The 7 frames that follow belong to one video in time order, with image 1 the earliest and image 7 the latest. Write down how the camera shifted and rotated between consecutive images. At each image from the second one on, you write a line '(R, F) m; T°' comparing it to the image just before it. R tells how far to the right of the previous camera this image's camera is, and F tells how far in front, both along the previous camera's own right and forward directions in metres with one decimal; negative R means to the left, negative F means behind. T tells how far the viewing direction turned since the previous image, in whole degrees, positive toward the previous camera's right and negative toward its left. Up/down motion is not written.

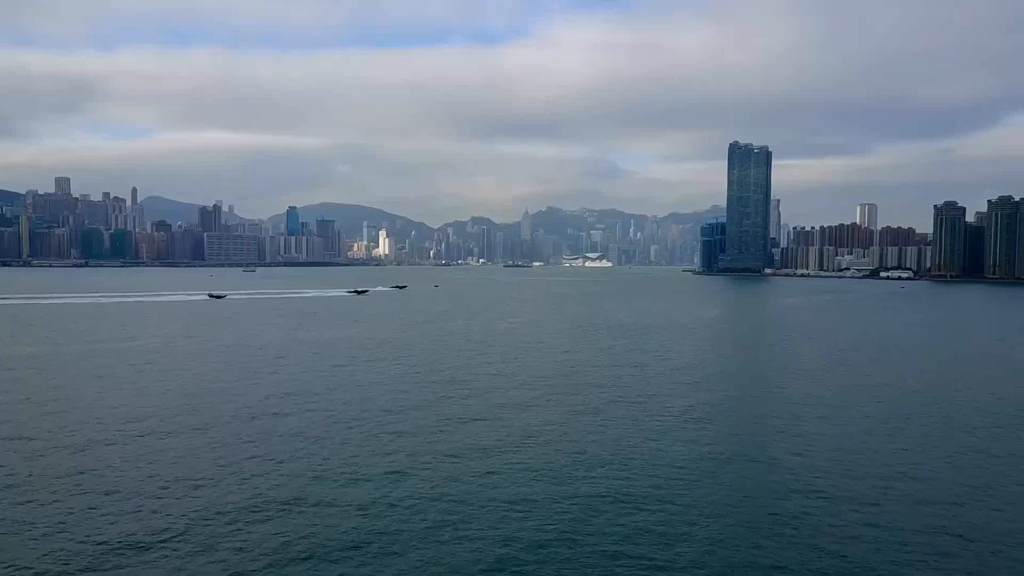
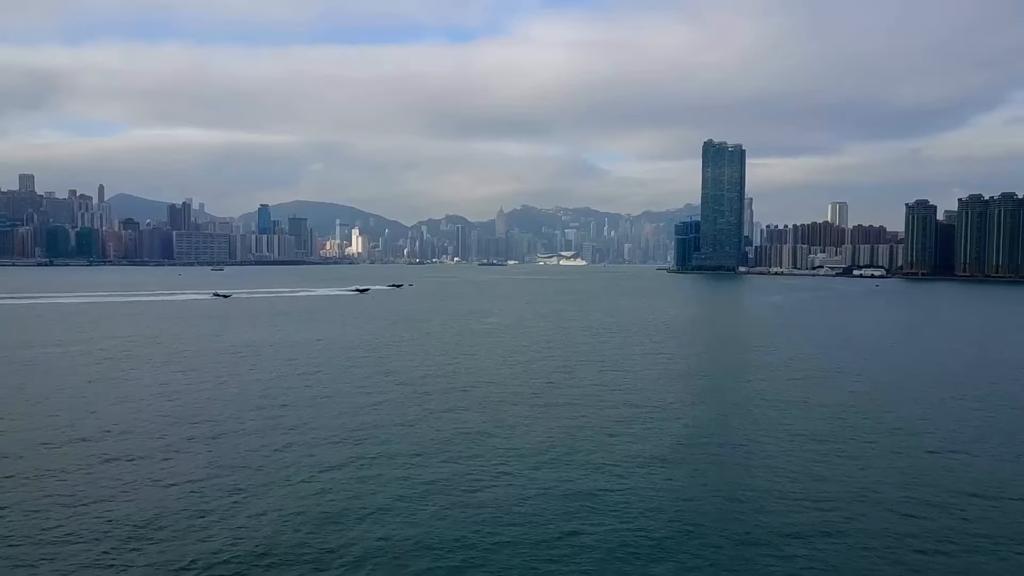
(-0.2, +0.6) m; +2°
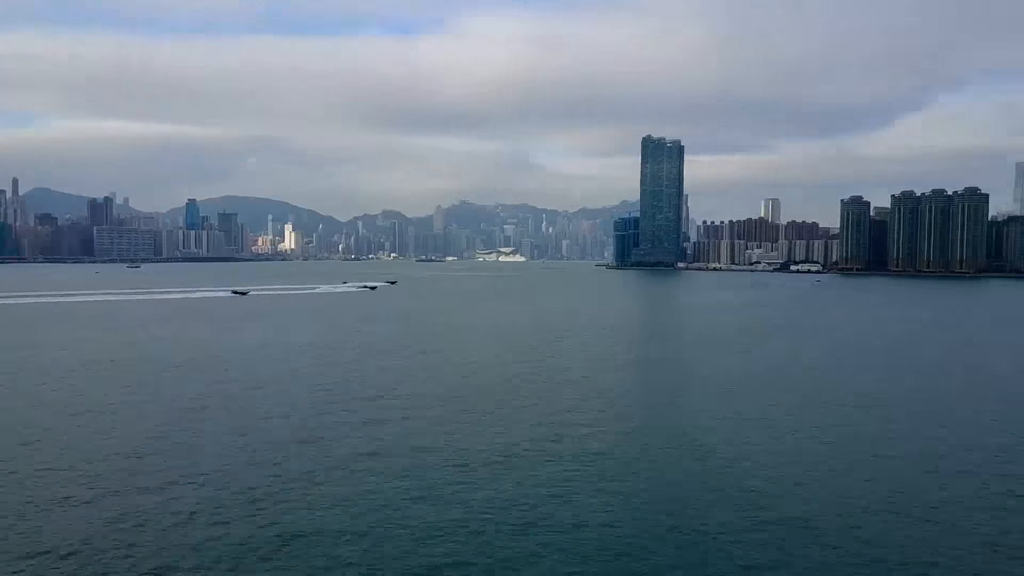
(-0.2, +2.1) m; +5°
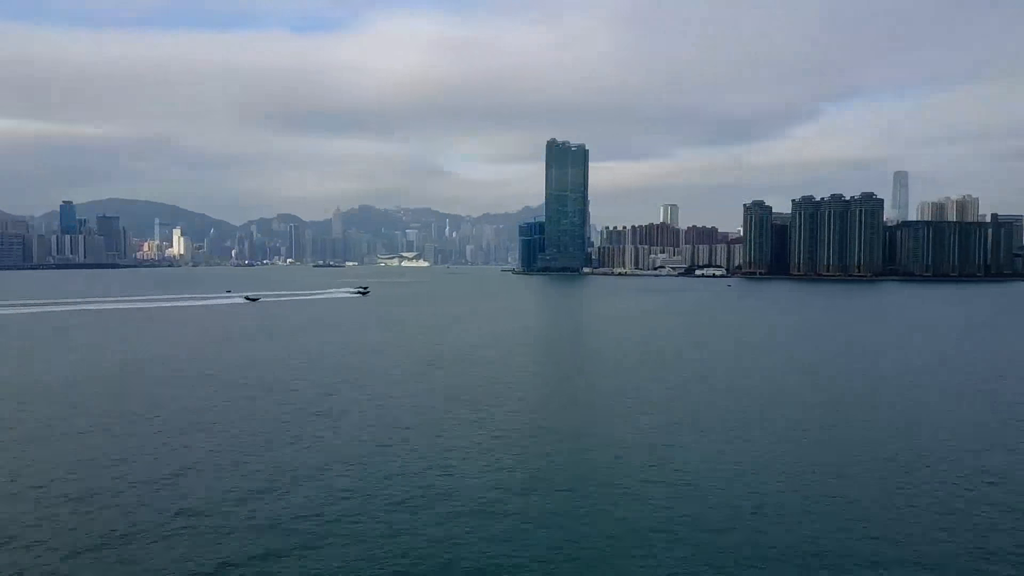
(+0.2, +3.5) m; +8°
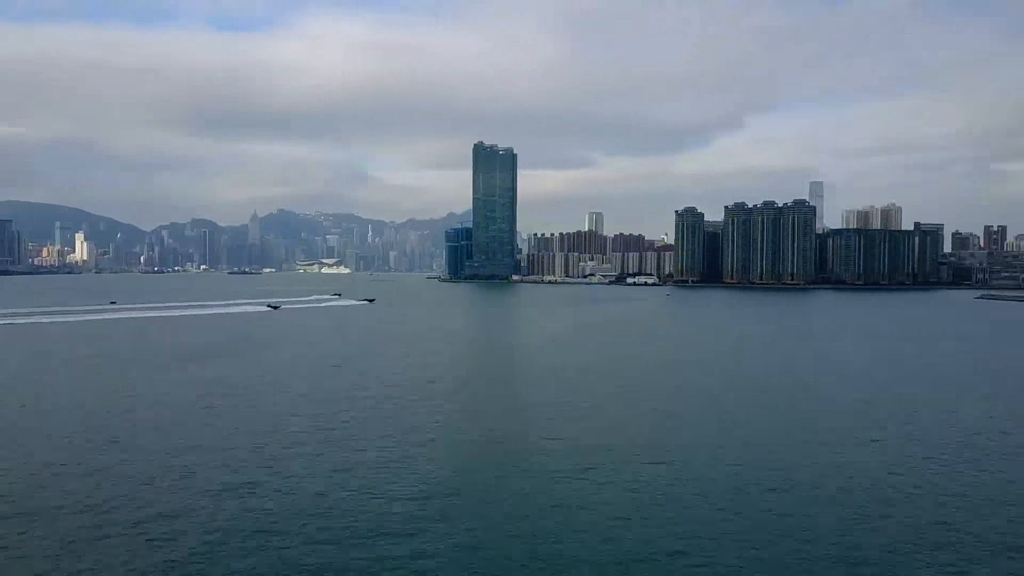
(+0.1, +3.7) m; +6°
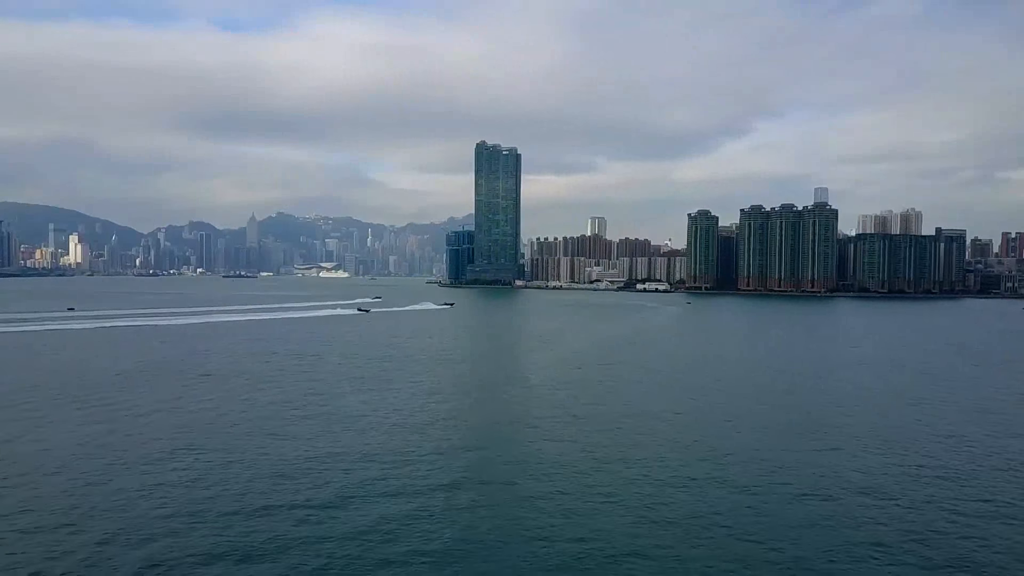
(-0.6, +2.7) m; 0°
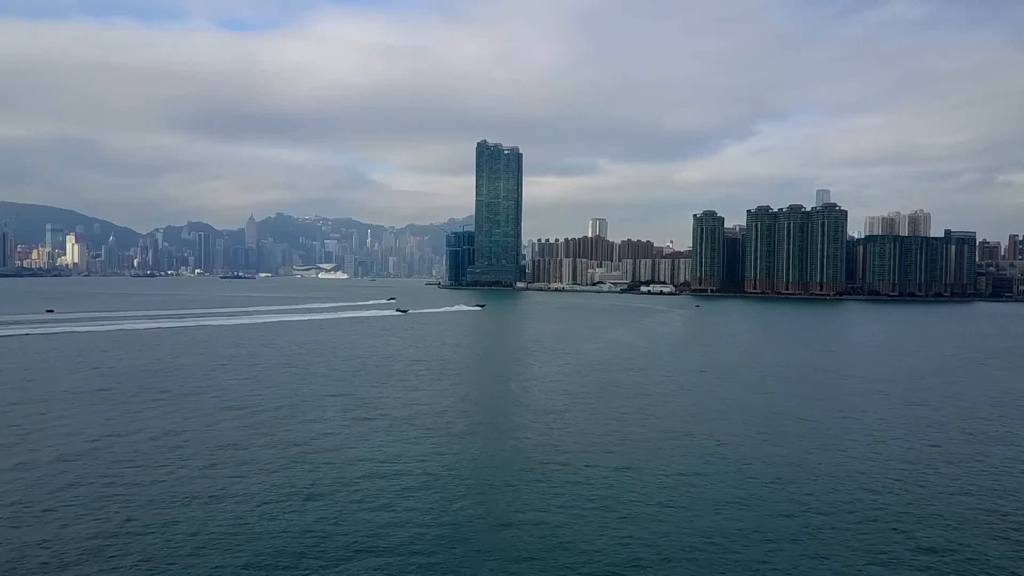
(-0.2, +1.1) m; 0°
